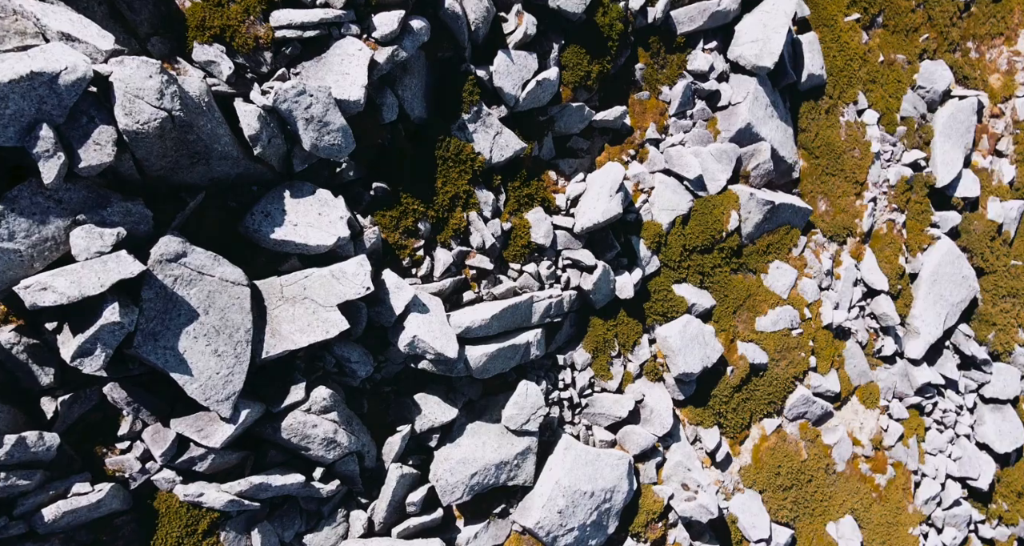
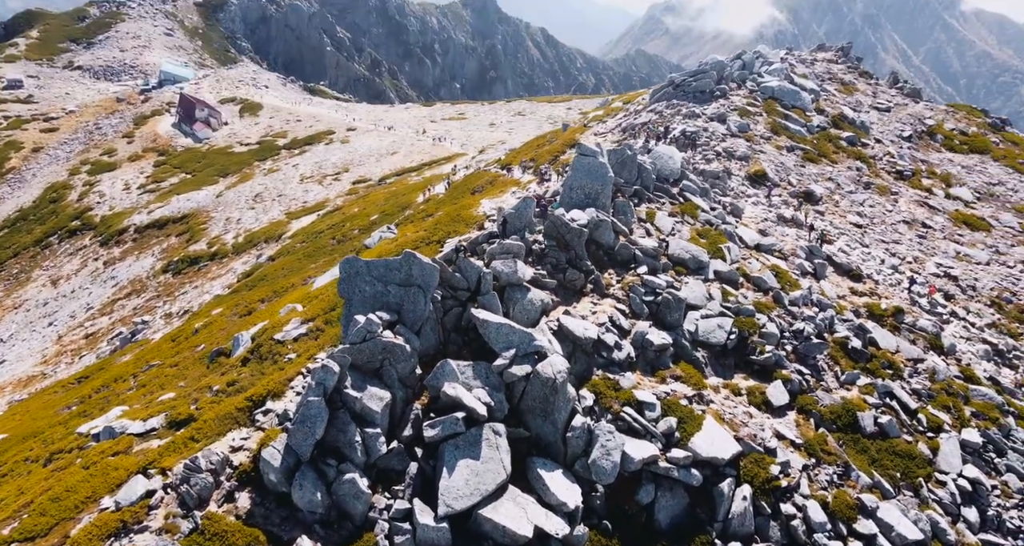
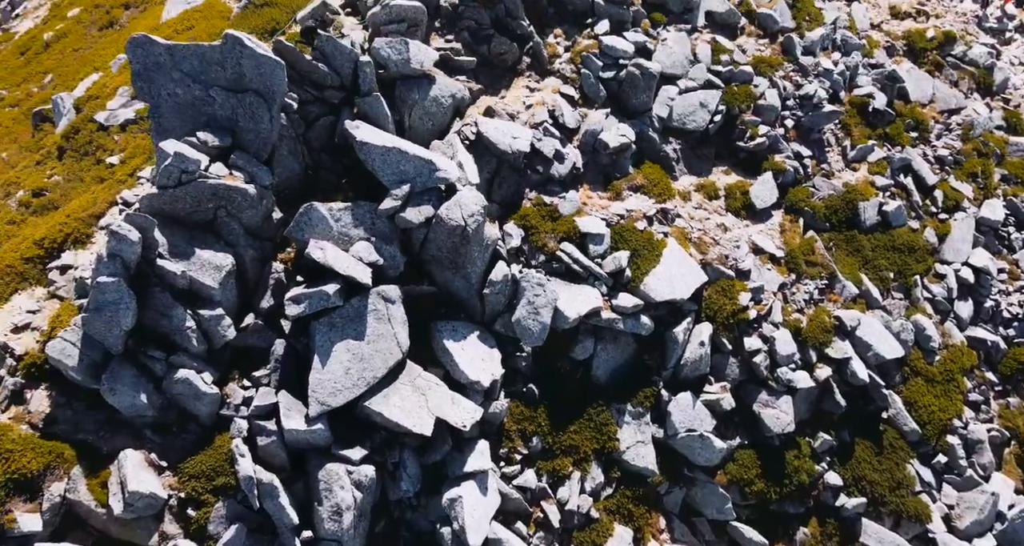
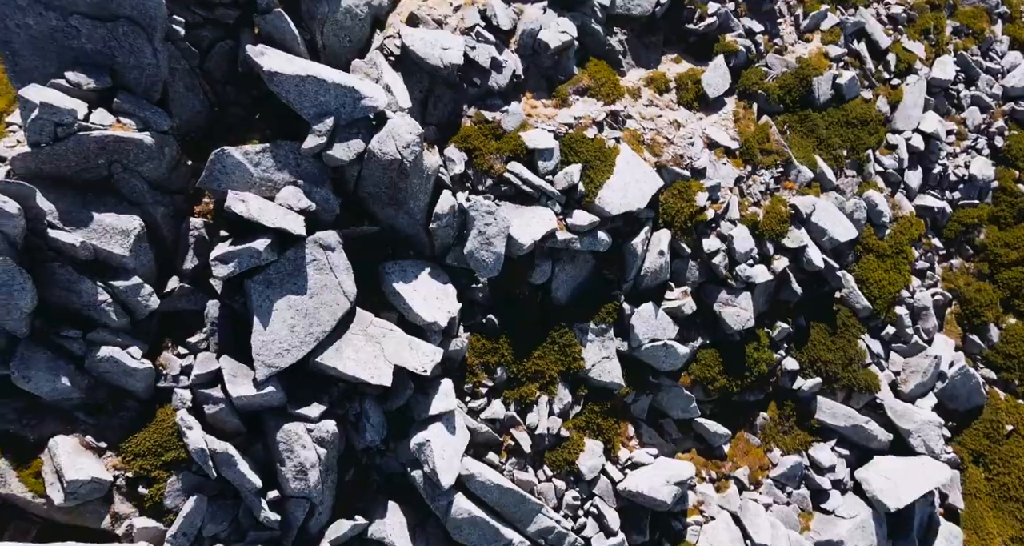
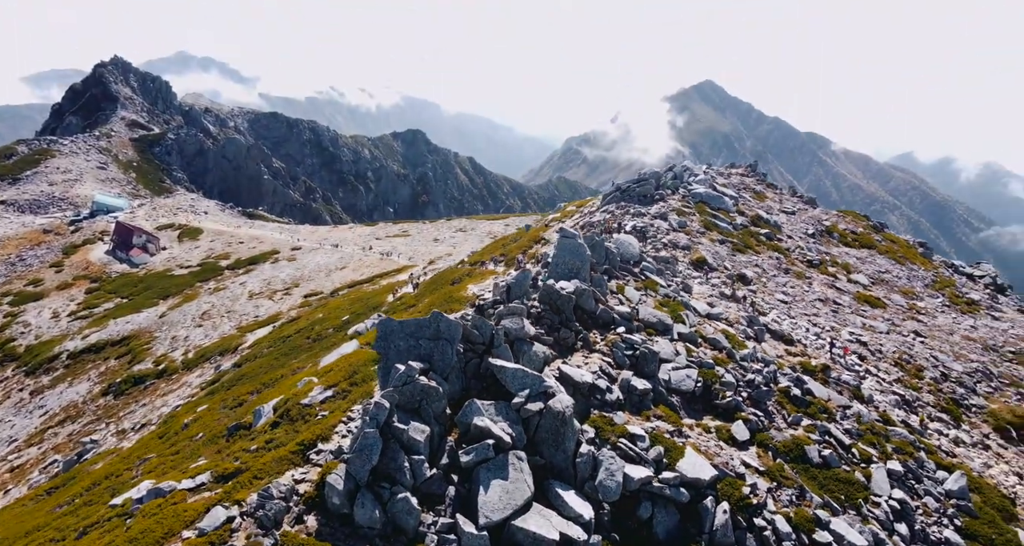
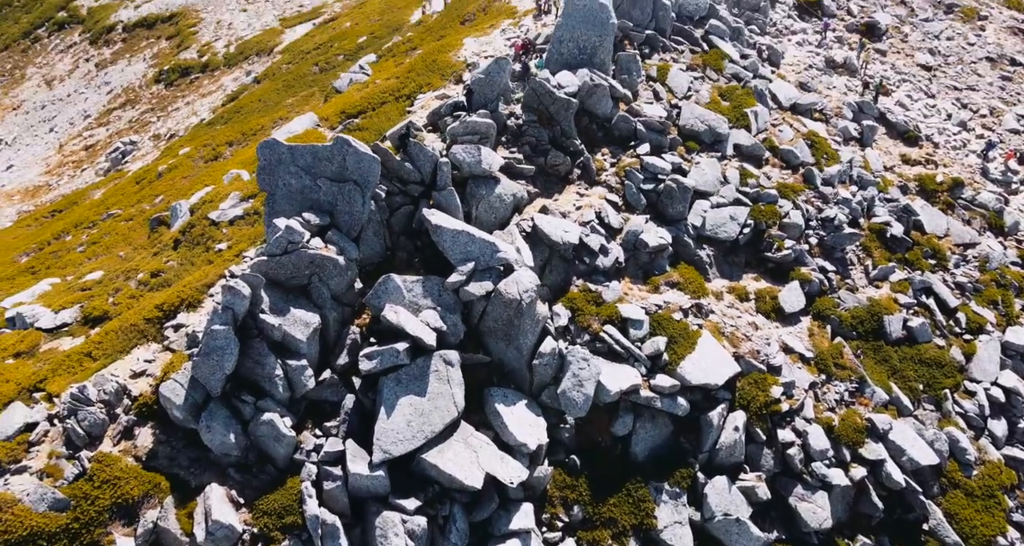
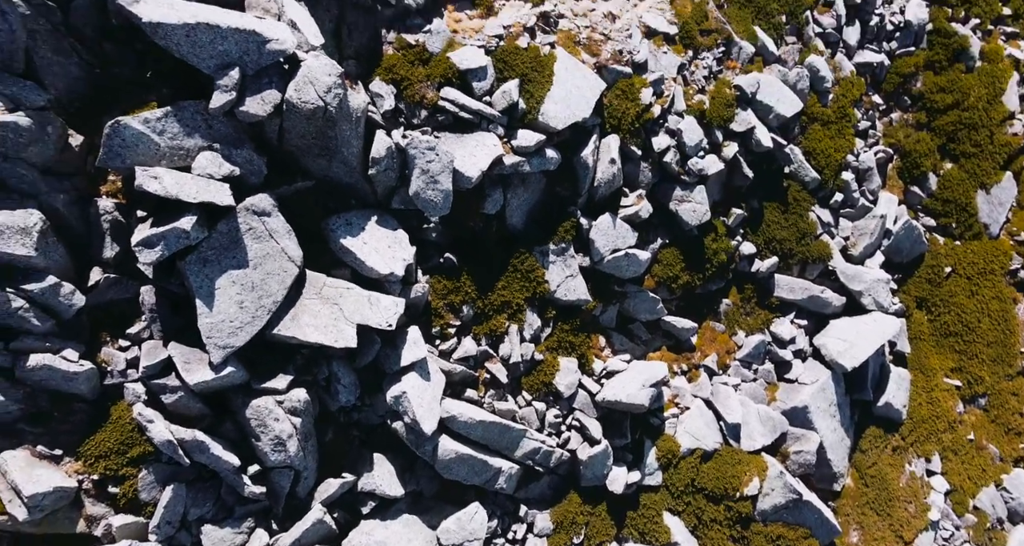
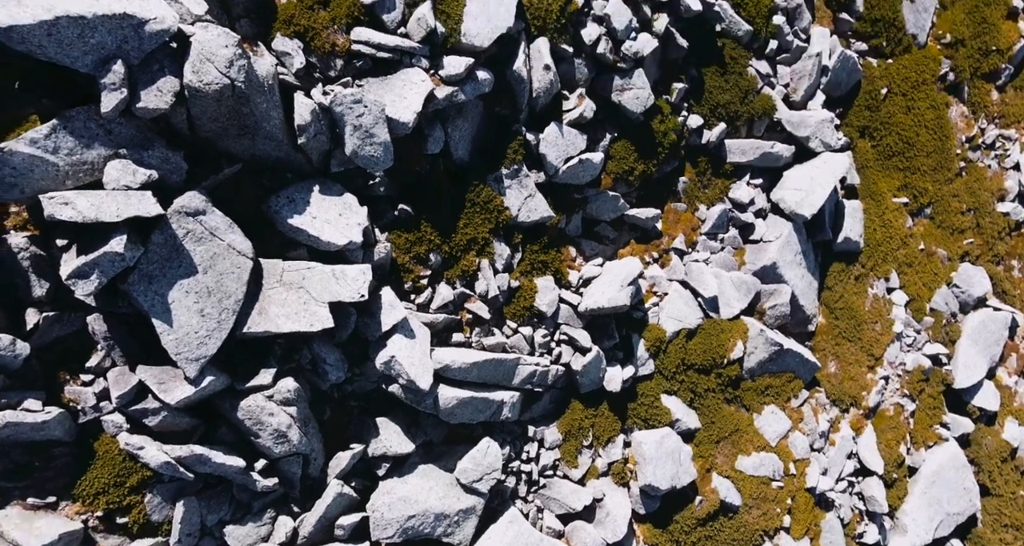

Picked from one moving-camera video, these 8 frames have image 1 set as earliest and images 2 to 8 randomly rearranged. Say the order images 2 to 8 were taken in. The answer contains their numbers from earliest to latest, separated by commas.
8, 7, 4, 3, 6, 2, 5
